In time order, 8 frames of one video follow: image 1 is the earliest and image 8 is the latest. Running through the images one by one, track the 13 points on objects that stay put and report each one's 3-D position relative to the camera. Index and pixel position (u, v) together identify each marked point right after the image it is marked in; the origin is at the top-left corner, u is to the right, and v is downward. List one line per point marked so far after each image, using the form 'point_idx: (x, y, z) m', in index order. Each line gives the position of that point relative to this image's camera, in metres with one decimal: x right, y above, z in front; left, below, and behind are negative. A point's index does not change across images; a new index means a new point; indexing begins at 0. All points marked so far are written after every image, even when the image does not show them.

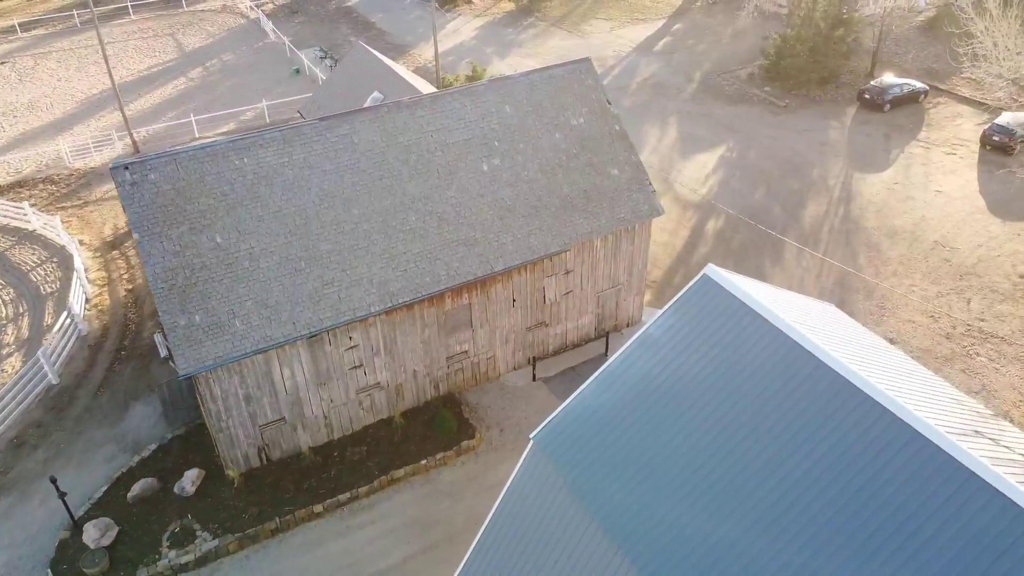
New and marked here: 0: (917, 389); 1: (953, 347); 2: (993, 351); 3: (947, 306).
0: (+4.9, -1.1, +9.5) m
1: (+8.8, -0.9, +15.5) m
2: (+9.1, -1.1, +15.1) m
3: (+9.4, 0.0, +16.6) m
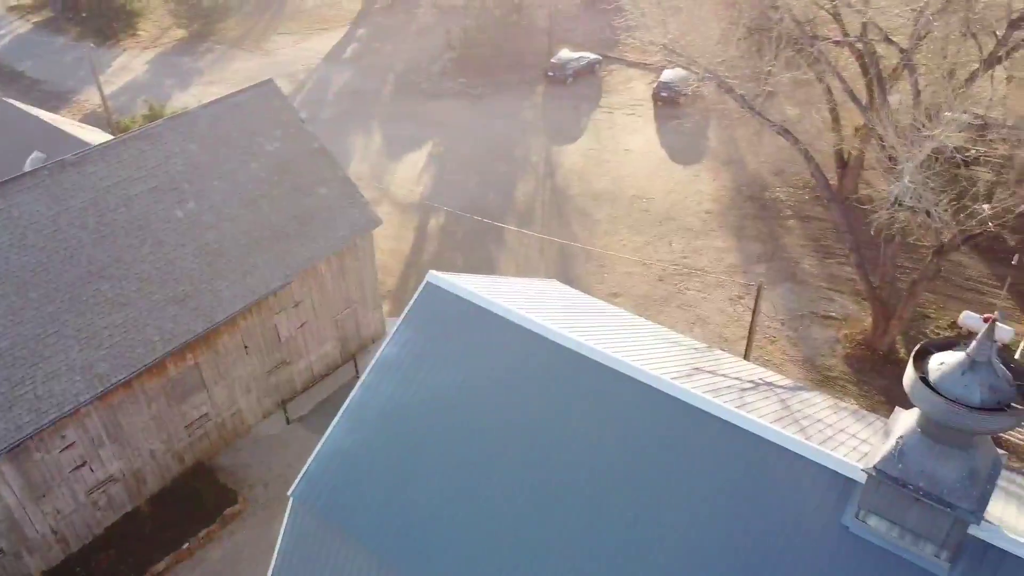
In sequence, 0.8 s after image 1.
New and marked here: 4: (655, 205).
0: (+1.7, -0.7, +10.1) m
1: (+3.5, +0.2, +17.0) m
2: (+3.9, +0.1, +16.6) m
3: (+3.5, +1.1, +18.2) m
4: (+3.4, +2.0, +19.3) m
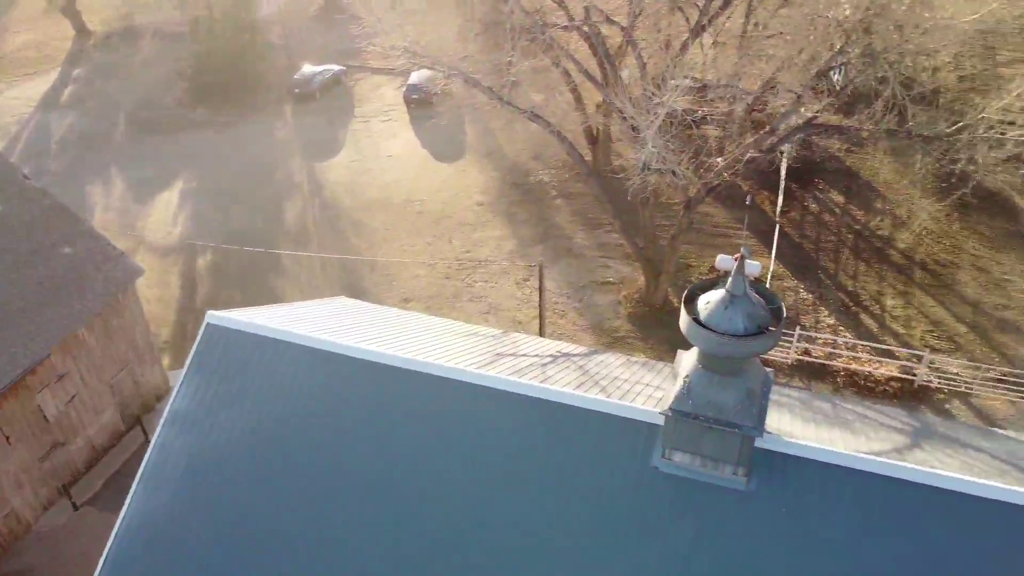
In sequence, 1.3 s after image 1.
0: (-0.8, -0.6, +10.2) m
1: (-1.1, +0.4, +17.3) m
2: (-0.5, +0.3, +17.1) m
3: (-1.5, +1.2, +18.5) m
4: (-2.0, +2.0, +19.5) m
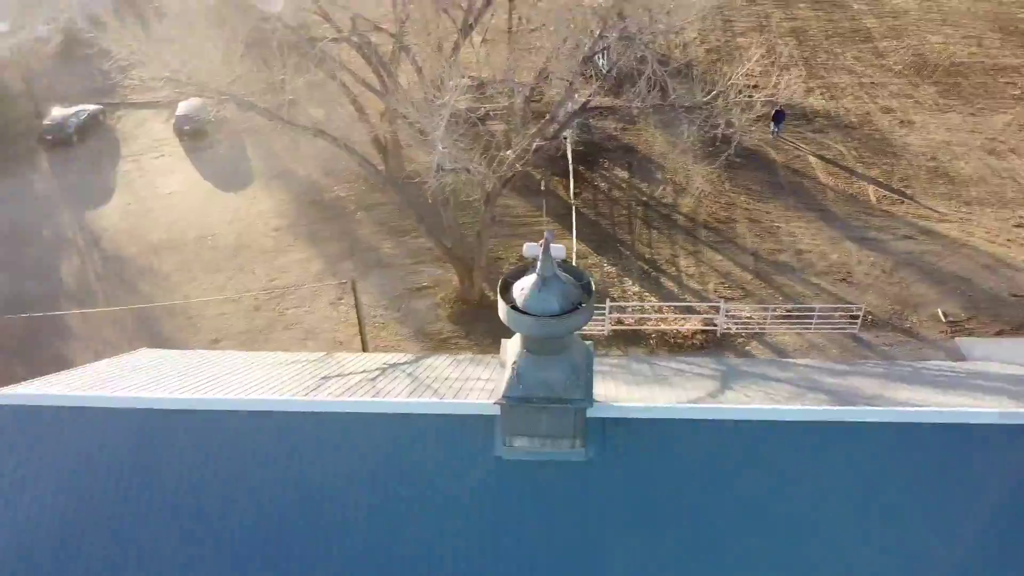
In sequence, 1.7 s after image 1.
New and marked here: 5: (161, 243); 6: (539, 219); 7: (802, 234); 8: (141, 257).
0: (-3.0, -1.0, +9.8) m
1: (-5.0, -0.3, +16.6) m
2: (-4.4, -0.2, +16.6) m
3: (-5.8, +0.5, +17.7) m
4: (-6.7, +1.1, +18.5) m
5: (-8.0, +1.0, +18.6) m
6: (+0.6, +1.6, +18.8) m
7: (+6.5, +1.2, +18.0) m
8: (-8.4, +0.7, +18.3) m
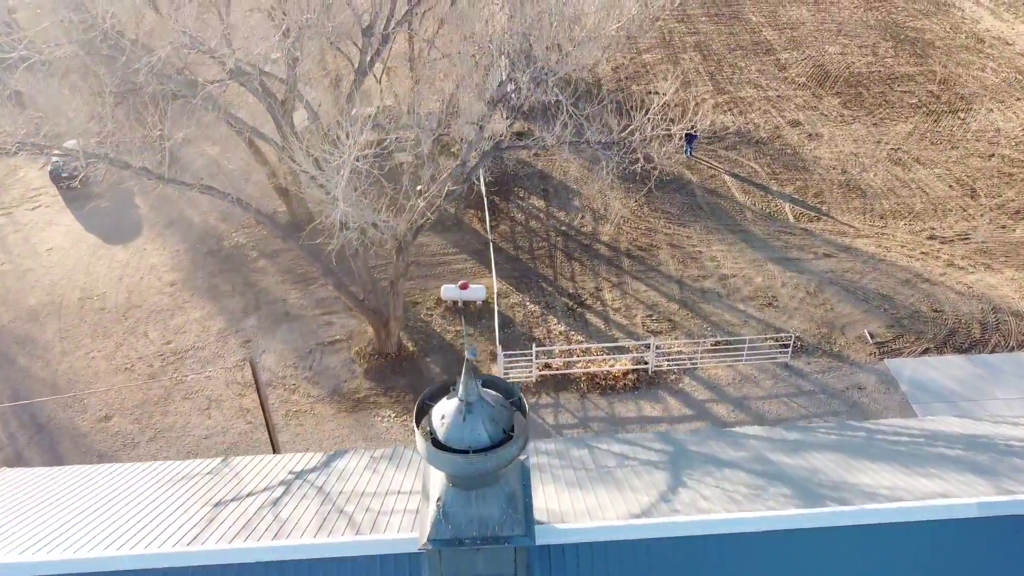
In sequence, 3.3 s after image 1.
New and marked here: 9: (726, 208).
0: (-3.8, -2.0, +8.5) m
1: (-6.5, -1.5, +15.2) m
2: (-5.9, -1.4, +15.2) m
3: (-7.4, -0.8, +16.1) m
4: (-8.4, -0.2, +16.9) m
5: (-9.8, -0.4, +16.8) m
6: (-1.3, +0.7, +17.9) m
7: (+4.6, +0.7, +17.7) m
8: (-10.1, -0.8, +16.5) m
9: (+5.1, +1.9, +19.4) m
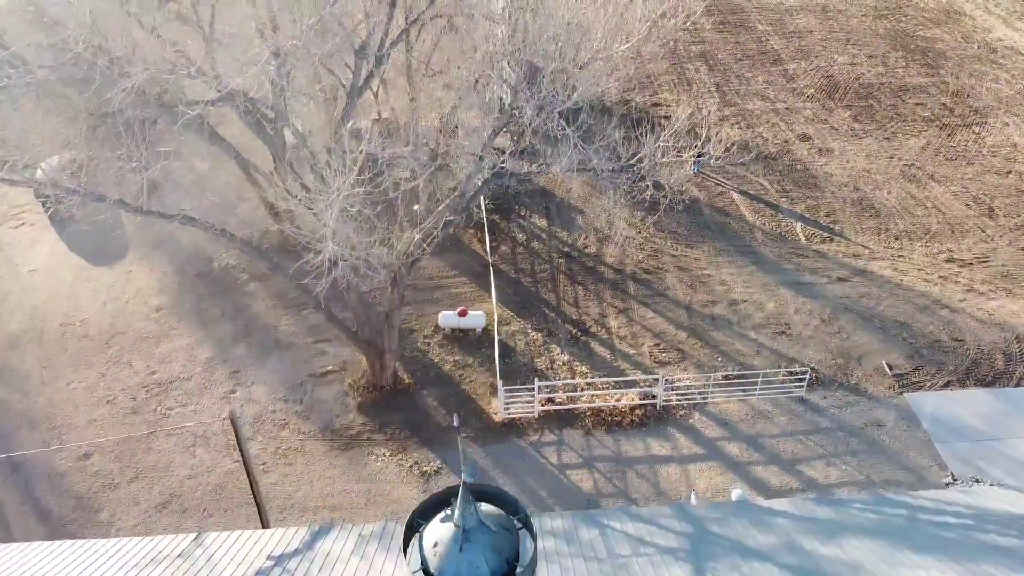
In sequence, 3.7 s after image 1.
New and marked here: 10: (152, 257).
0: (-3.8, -2.5, +7.8) m
1: (-6.5, -2.0, +14.5) m
2: (-5.9, -1.9, +14.4) m
3: (-7.4, -1.3, +15.4) m
4: (-8.4, -0.7, +16.2) m
5: (-9.8, -0.9, +16.1) m
6: (-1.2, +0.2, +17.2) m
7: (+4.7, +0.1, +17.0) m
8: (-10.0, -1.3, +15.8) m
9: (+5.1, +1.4, +18.7) m
10: (-8.0, +0.7, +18.0) m
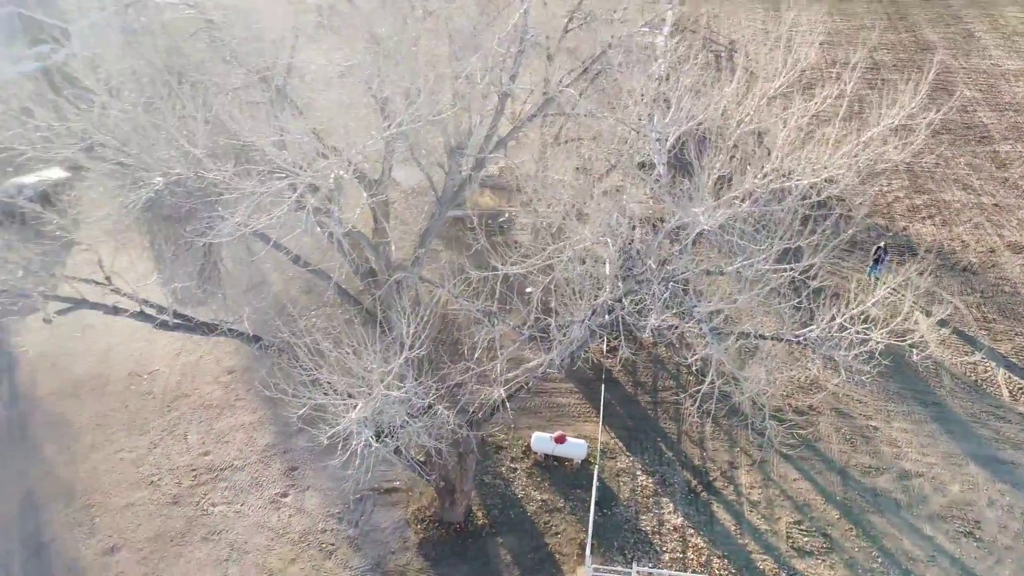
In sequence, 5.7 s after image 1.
0: (-3.5, -3.9, +5.7) m
1: (-5.0, -3.2, +12.7) m
2: (-4.4, -3.2, +12.6) m
3: (-5.7, -2.3, +13.8) m
4: (-6.5, -1.7, +14.7) m
5: (-7.8, -1.7, +14.8) m
6: (+0.8, -1.7, +14.5) m
7: (+6.6, -2.6, +13.4) m
8: (-8.2, -2.0, +14.6) m
9: (+7.5, -1.4, +15.0) m
10: (-5.6, -0.3, +16.5) m
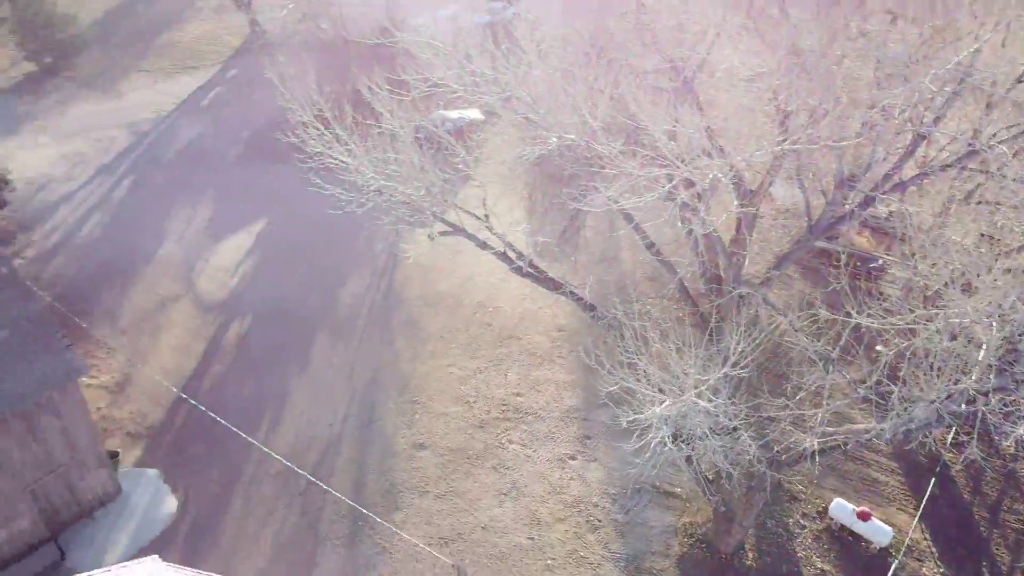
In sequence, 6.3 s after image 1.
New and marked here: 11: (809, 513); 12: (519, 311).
0: (-1.9, -3.1, +6.9) m
1: (-0.2, -2.3, +13.9) m
2: (+0.2, -2.5, +13.5) m
3: (-0.2, -1.4, +15.1) m
4: (-0.3, -0.5, +16.2) m
5: (-1.4, -0.1, +16.8) m
6: (+6.0, -2.8, +13.1) m
7: (+10.3, -5.2, +9.9) m
8: (-1.9, -0.3, +16.8) m
9: (+12.0, -4.4, +10.9) m
10: (+1.6, +0.3, +17.3) m
11: (+4.5, -3.4, +12.2) m
12: (+0.1, -0.4, +16.3) m
